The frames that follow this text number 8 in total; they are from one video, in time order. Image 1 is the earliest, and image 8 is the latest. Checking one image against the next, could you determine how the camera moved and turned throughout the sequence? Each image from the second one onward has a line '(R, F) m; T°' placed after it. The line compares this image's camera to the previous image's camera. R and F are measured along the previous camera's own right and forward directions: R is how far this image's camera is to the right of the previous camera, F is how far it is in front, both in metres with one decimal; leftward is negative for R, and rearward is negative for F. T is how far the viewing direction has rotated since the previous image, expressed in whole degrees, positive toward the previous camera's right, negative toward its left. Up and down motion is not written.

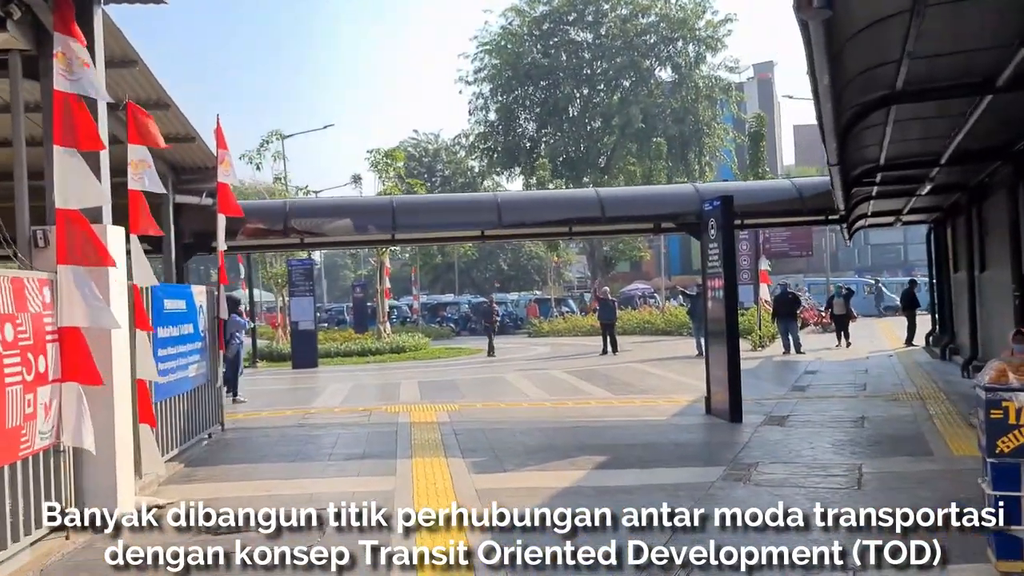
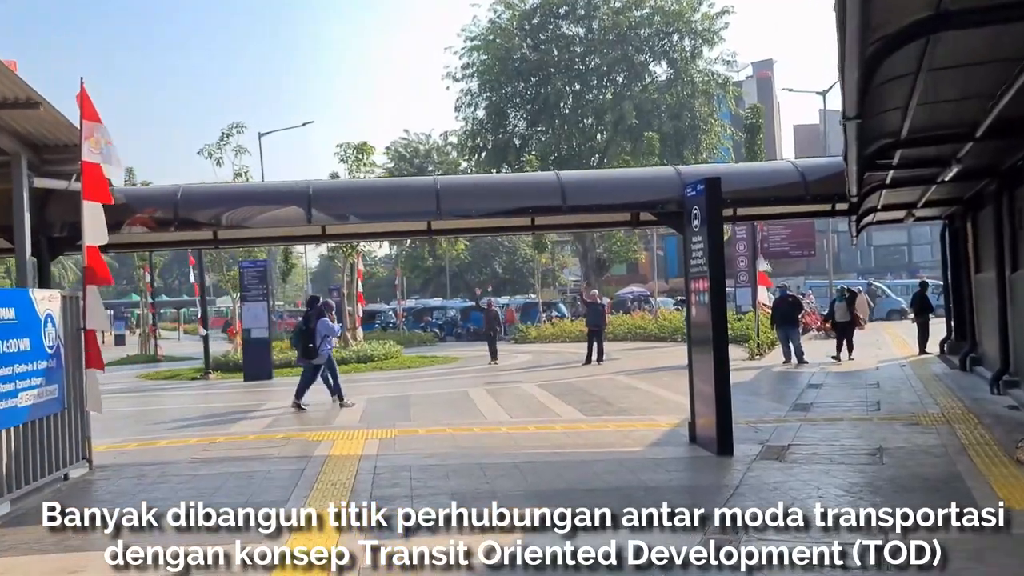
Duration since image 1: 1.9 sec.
(+0.7, +2.2) m; 0°
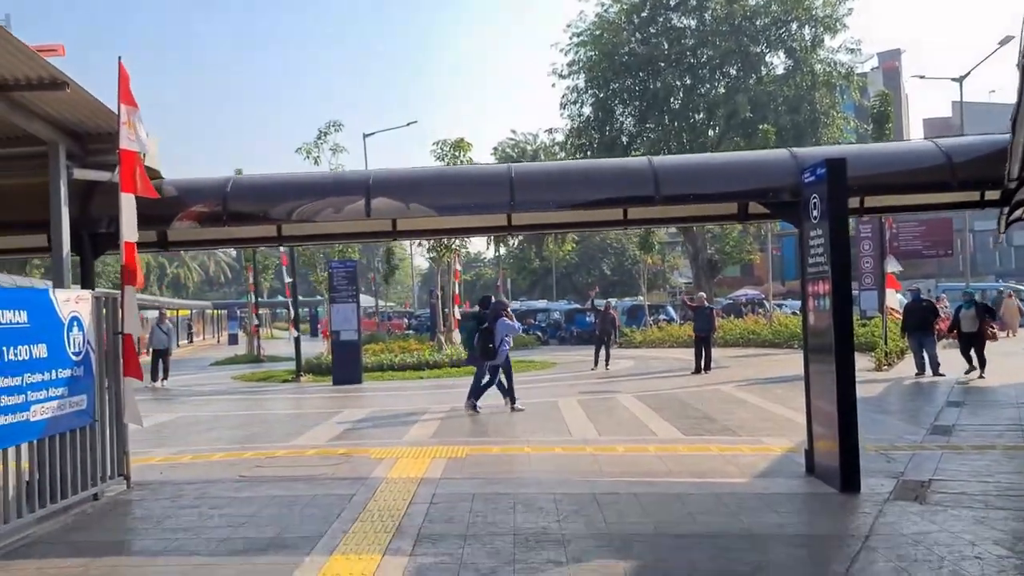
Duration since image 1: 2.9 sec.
(+0.3, +1.4) m; -7°
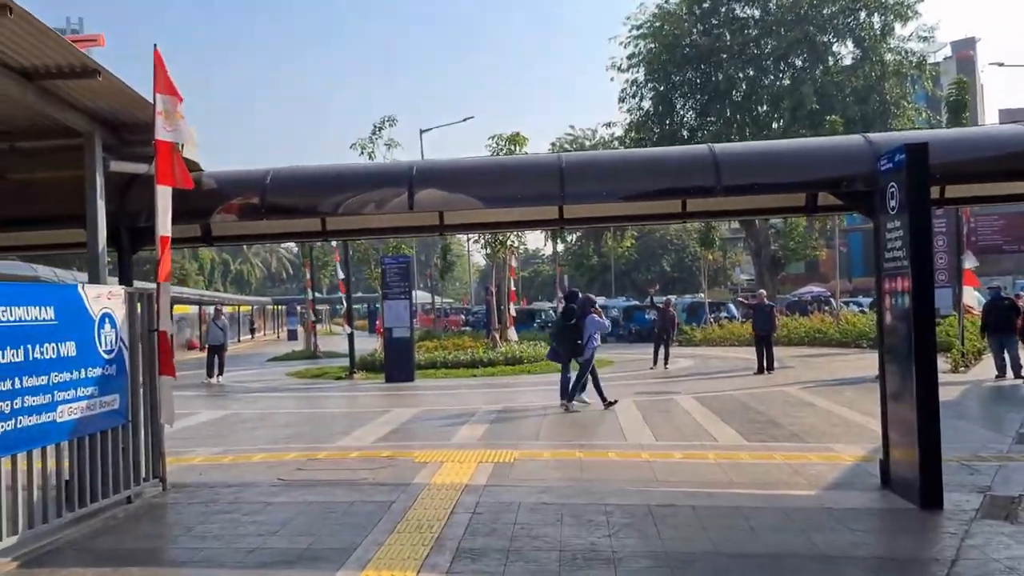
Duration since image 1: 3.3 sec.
(+0.1, +0.5) m; -4°
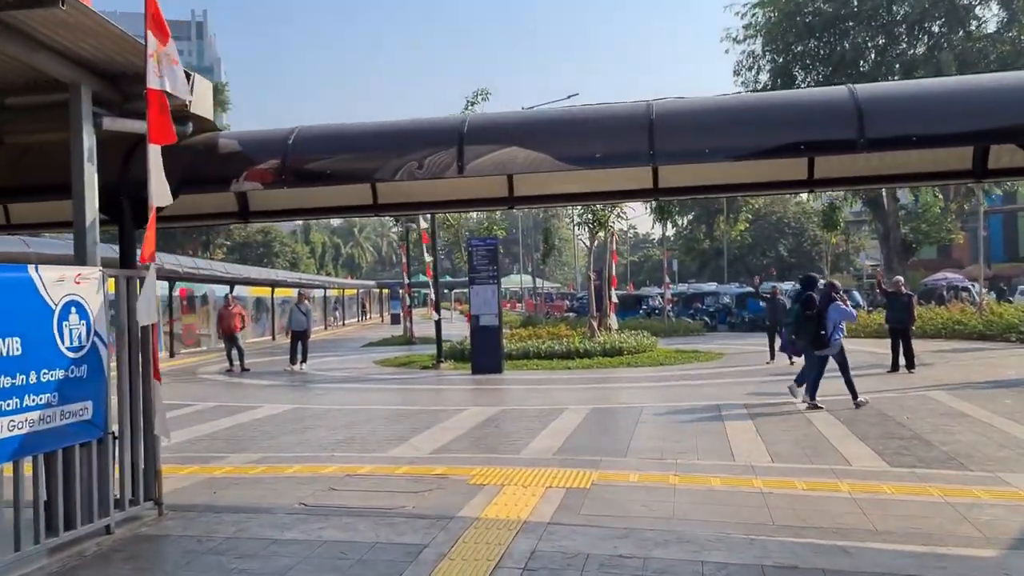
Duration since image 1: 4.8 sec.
(+0.3, +1.9) m; -7°
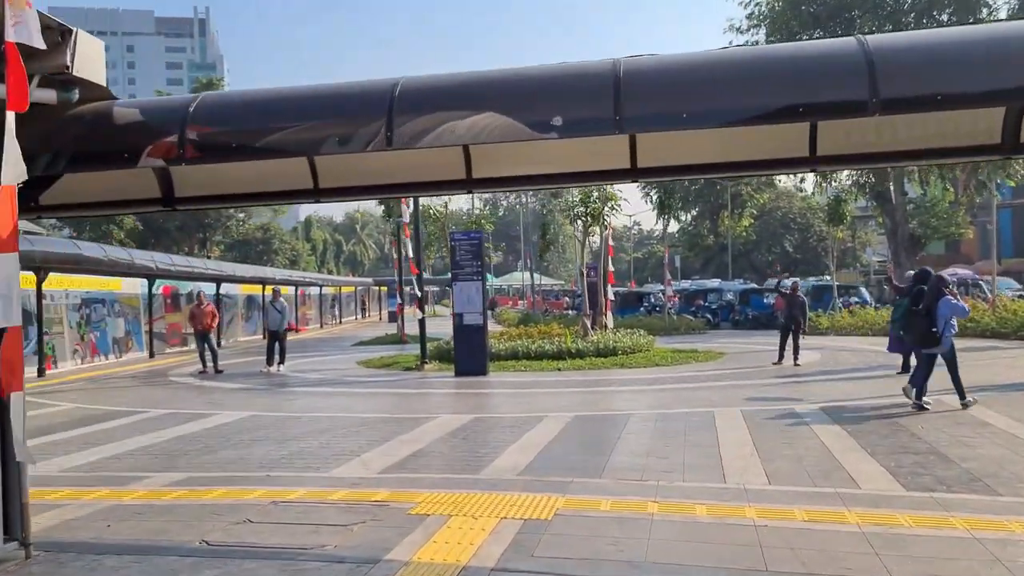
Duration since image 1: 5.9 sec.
(+0.4, +1.2) m; 0°
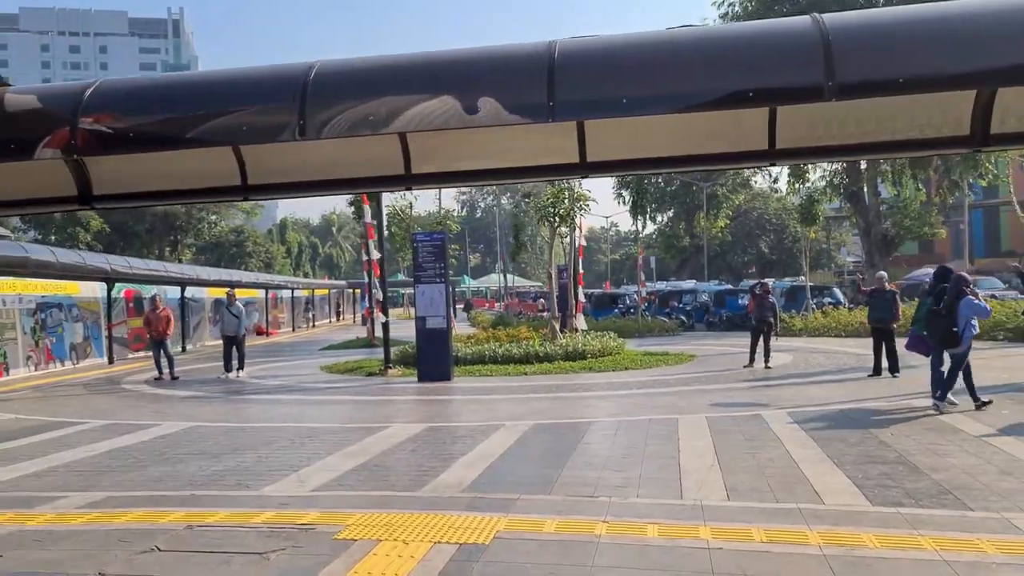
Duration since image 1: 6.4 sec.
(+0.3, +0.5) m; +1°
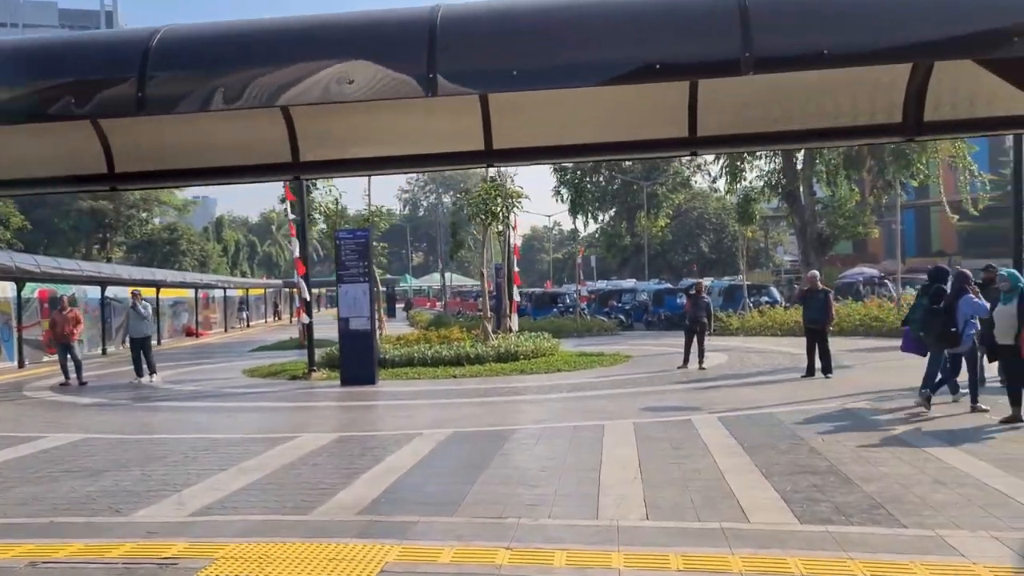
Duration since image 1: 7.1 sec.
(+0.3, +0.7) m; +4°
